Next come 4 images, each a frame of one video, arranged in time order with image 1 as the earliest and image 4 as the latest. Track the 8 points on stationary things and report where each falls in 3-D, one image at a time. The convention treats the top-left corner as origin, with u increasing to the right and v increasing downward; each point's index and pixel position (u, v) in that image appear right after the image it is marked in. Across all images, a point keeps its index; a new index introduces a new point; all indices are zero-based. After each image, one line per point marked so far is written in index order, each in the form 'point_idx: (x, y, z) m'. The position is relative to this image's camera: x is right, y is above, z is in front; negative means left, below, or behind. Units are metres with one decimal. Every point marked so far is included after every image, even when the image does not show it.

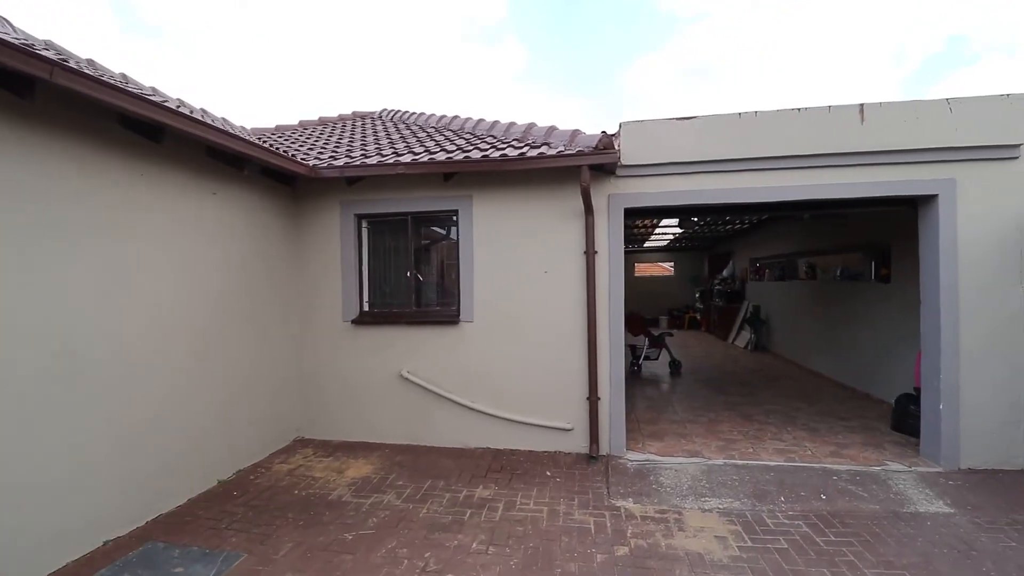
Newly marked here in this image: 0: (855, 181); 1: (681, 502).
0: (+2.8, +0.9, +4.2) m
1: (+1.2, -1.5, +3.6) m
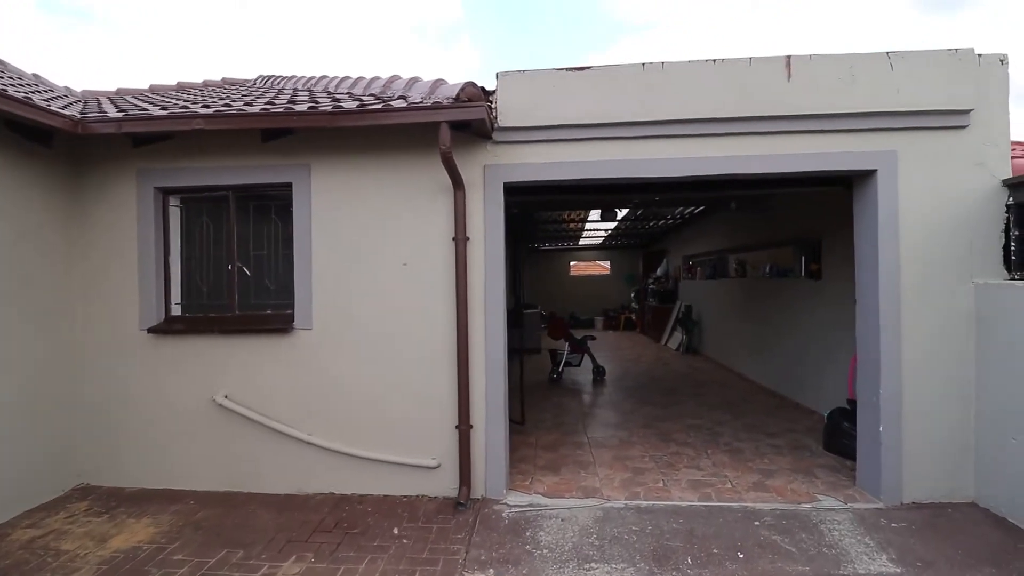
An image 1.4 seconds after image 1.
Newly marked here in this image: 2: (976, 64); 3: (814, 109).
0: (+1.8, +0.9, +3.4) m
1: (+0.2, -1.5, +2.7) m
2: (+3.0, +1.4, +3.3) m
3: (+1.9, +1.2, +3.3) m
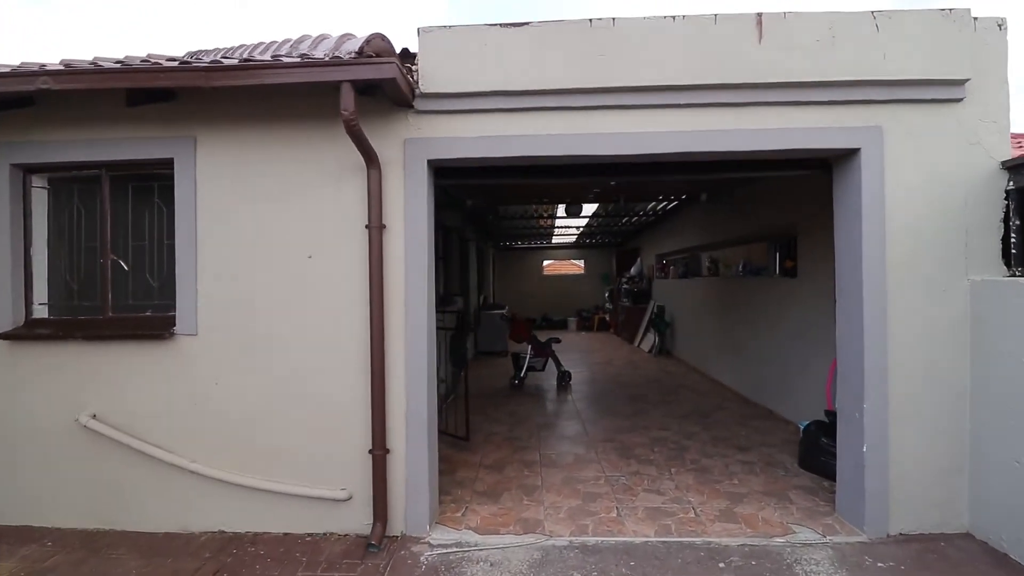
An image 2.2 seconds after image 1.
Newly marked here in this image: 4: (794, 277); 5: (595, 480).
0: (+1.3, +0.9, +2.9) m
1: (-0.2, -1.5, +2.1) m
2: (+2.6, +1.5, +2.9) m
3: (+1.5, +1.2, +2.8) m
4: (+2.6, +0.1, +4.8) m
5: (+0.6, -1.4, +3.7) m
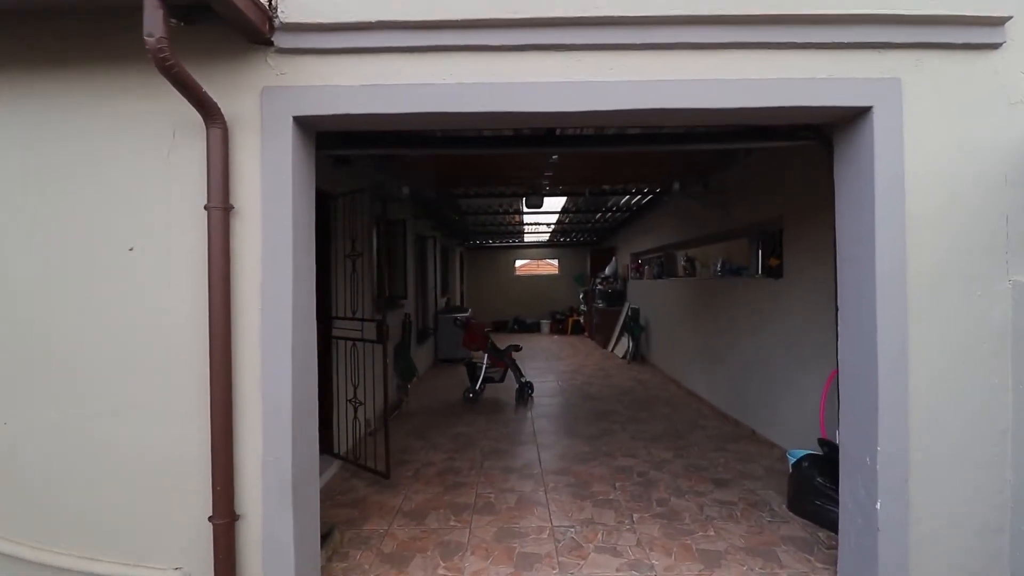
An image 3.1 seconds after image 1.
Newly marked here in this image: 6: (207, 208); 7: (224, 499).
0: (+0.9, +0.9, +2.2) m
1: (-0.6, -1.5, +1.3) m
2: (+2.2, +1.4, +2.2) m
3: (+1.1, +1.2, +2.1) m
4: (+2.1, +0.1, +4.1) m
5: (+0.1, -1.4, +2.9) m
6: (-1.2, +0.3, +2.1) m
7: (-1.2, -0.9, +2.1) m
